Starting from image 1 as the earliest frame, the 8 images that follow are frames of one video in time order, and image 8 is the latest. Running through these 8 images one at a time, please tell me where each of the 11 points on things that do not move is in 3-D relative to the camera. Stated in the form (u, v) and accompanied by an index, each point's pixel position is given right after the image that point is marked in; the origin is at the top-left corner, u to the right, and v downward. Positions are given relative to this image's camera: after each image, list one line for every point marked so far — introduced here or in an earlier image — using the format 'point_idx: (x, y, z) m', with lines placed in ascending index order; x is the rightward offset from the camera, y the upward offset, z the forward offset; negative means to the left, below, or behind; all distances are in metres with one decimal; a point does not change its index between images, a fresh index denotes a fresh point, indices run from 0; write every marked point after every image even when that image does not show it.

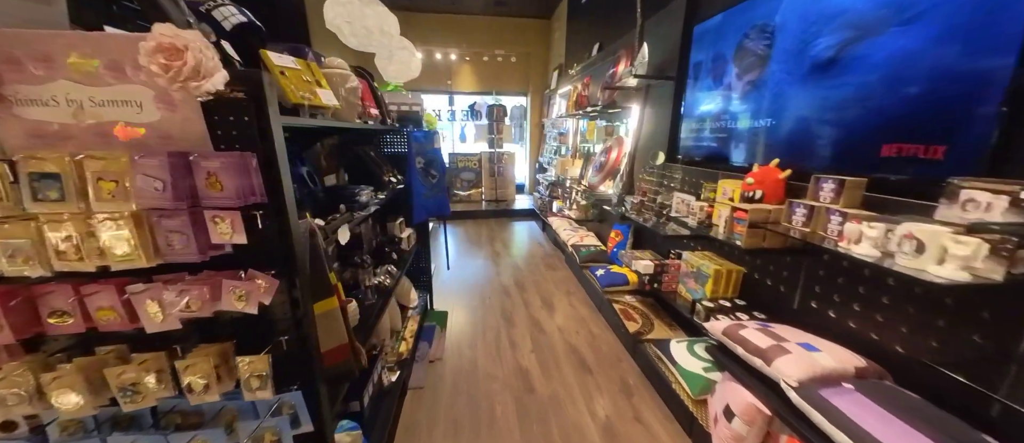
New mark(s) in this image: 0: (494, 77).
0: (-0.3, +2.8, +6.2) m
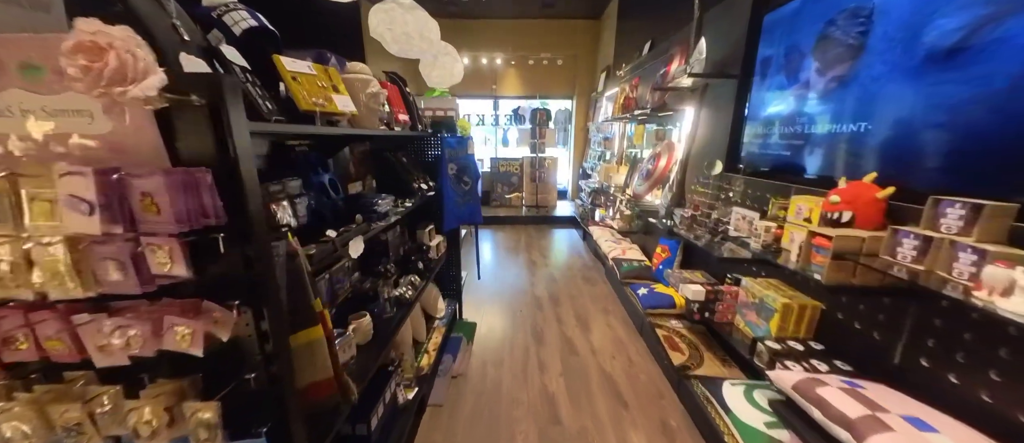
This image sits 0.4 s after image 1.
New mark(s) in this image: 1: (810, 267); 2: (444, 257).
0: (+0.5, +2.7, +6.1) m
1: (+1.1, -0.2, +1.1) m
2: (-0.5, -0.2, +2.1) m
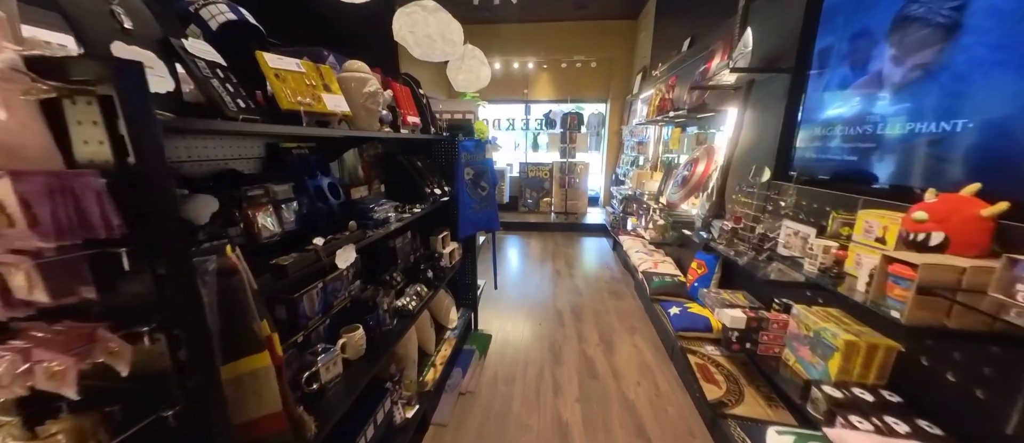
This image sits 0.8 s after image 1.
0: (+1.1, +2.6, +5.9) m
1: (+1.1, -0.2, +0.9) m
2: (-0.4, -0.3, +2.1) m
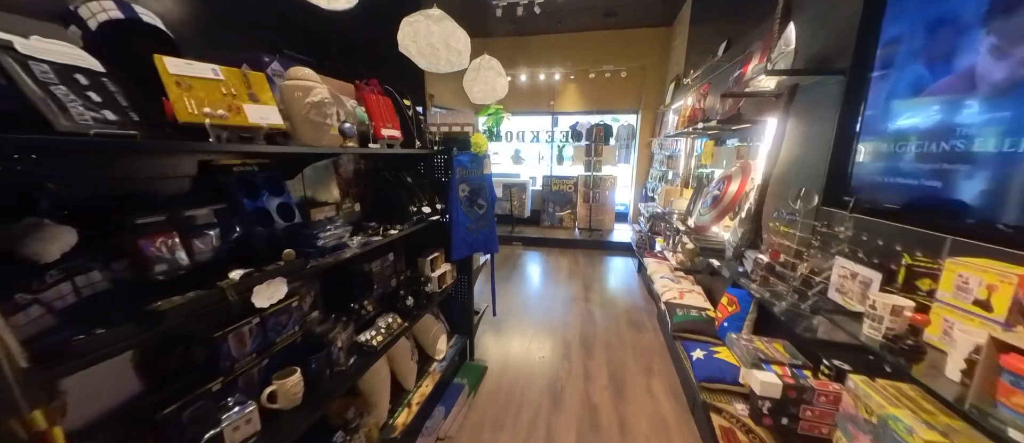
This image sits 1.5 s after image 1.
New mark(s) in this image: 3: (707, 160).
0: (+1.6, +2.3, +5.7) m
1: (+0.9, -0.3, +0.6) m
2: (-0.4, -0.4, +1.9) m
3: (+1.7, +0.5, +2.8) m
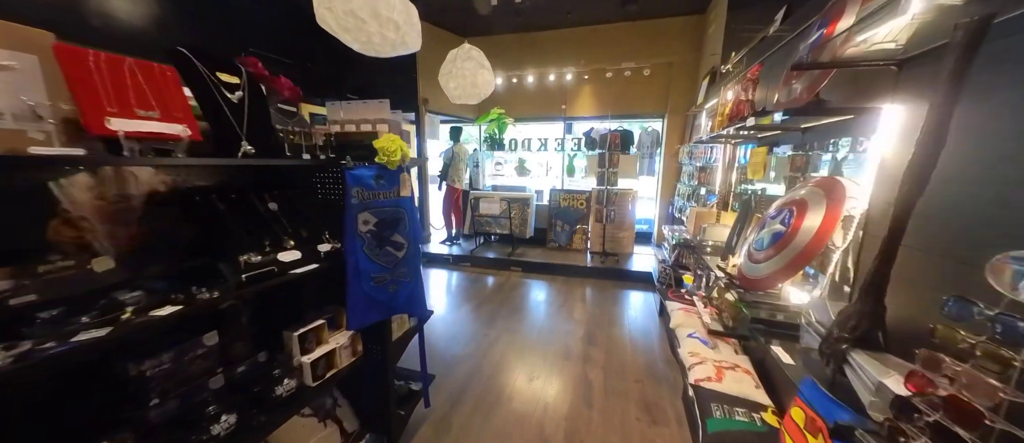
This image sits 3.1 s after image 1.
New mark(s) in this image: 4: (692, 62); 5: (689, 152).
0: (+1.6, +1.9, +4.9) m
1: (+0.5, -0.5, -0.2) m
2: (-0.6, -0.6, +1.2) m
3: (+1.5, +0.3, +2.0) m
4: (+2.6, +2.3, +4.5) m
5: (+1.9, +0.8, +3.5) m
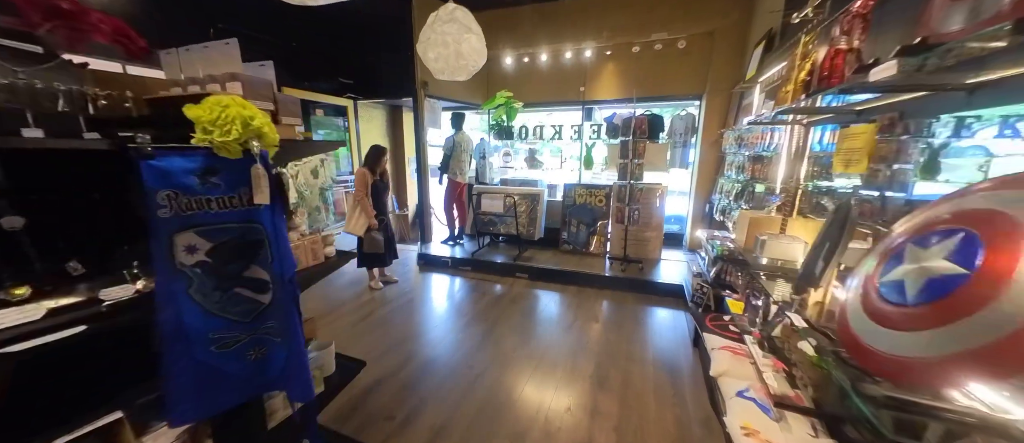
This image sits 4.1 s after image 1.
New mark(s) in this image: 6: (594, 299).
0: (+1.8, +1.9, +4.2) m
1: (+0.3, -0.6, -0.7) m
2: (-0.8, -0.6, +0.8) m
3: (+1.4, +0.2, +1.4) m
4: (+2.7, +2.3, +3.7) m
5: (+2.0, +0.7, +2.8) m
6: (+0.9, -0.8, +3.3) m
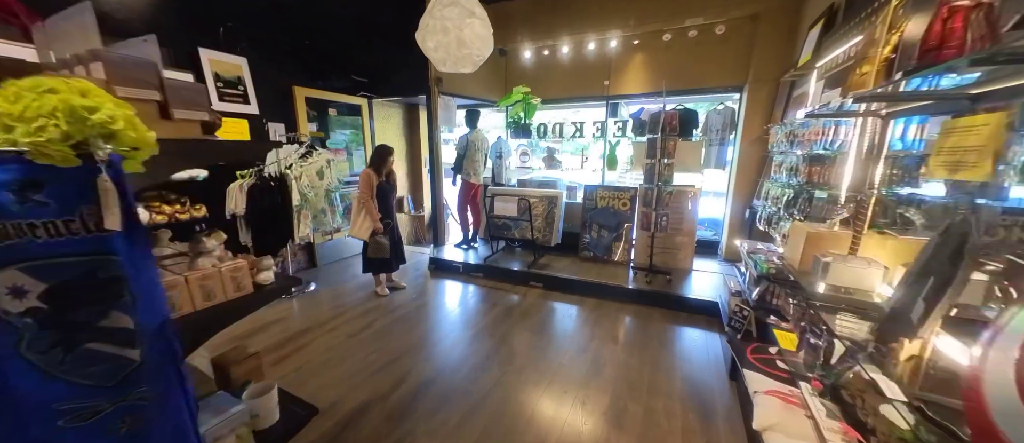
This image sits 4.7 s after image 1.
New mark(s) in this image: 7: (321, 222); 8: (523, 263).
0: (+2.0, +1.9, +3.8) m
1: (+0.1, -0.7, -1.0) m
2: (-0.9, -0.7, +0.6) m
3: (+1.4, +0.2, +1.0) m
4: (+2.8, +2.2, +3.2) m
5: (+2.0, +0.7, +2.4) m
6: (+1.0, -0.9, +3.0) m
7: (-1.8, 0.0, +3.0) m
8: (+0.1, -0.5, +3.9) m
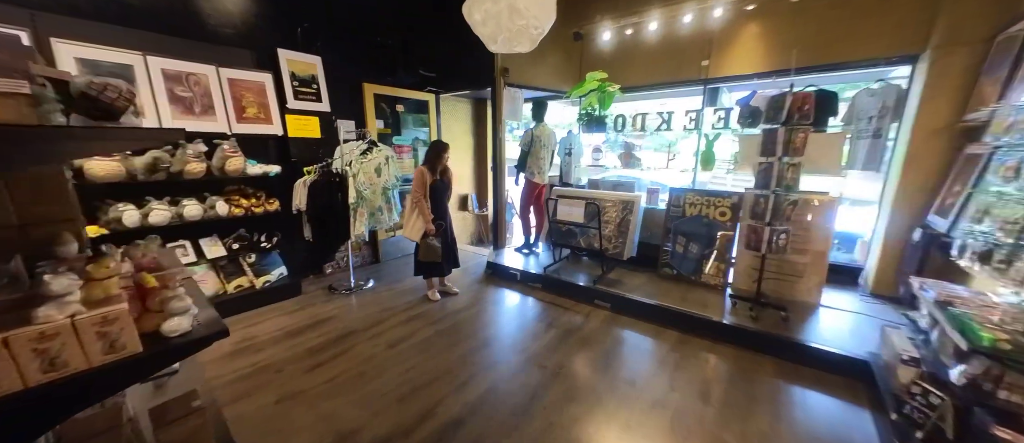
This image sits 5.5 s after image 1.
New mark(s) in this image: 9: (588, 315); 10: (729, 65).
0: (+2.7, +1.7, +2.9) m
1: (-0.3, -0.8, -1.3) m
2: (-0.9, -0.7, +0.4) m
3: (+1.4, 0.0, +0.3) m
4: (+3.4, +2.0, +2.1) m
5: (+2.4, +0.5, +1.5) m
6: (+1.4, -1.0, +2.4) m
7: (-1.3, 0.0, +3.0) m
8: (+0.8, -0.6, +3.4) m
9: (+0.7, -0.8, +2.9) m
10: (+2.2, +1.6, +3.3) m
